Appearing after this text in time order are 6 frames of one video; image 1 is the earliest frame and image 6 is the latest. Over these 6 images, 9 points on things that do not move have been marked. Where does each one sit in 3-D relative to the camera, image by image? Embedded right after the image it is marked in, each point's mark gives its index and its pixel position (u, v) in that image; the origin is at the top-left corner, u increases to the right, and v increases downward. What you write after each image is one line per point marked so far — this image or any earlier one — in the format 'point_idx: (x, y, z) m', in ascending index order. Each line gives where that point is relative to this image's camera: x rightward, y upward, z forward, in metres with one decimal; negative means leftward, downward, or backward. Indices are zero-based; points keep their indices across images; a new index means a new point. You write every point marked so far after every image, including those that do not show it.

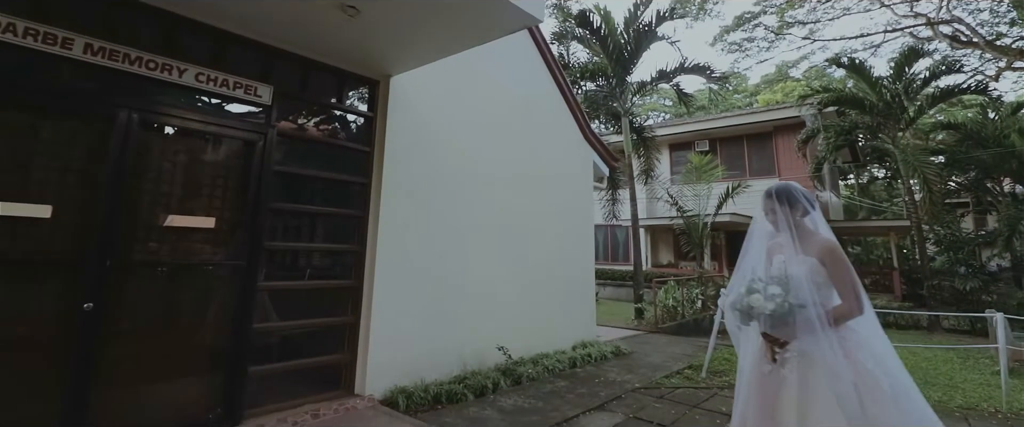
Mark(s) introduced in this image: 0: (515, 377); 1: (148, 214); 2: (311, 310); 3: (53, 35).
0: (0.0, -1.4, +3.8) m
1: (-2.1, 0.0, +2.5) m
2: (-1.4, -0.7, +3.1) m
3: (-2.4, +0.9, +2.2) m
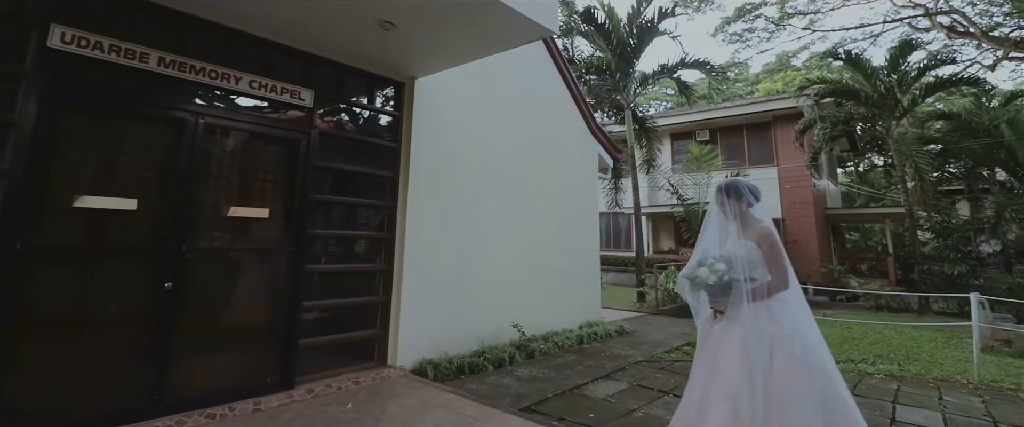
0: (+0.2, -1.3, +4.2) m
1: (-2.0, +0.1, +2.8) m
2: (-1.3, -0.6, +3.4) m
3: (-2.3, +1.0, +2.6) m
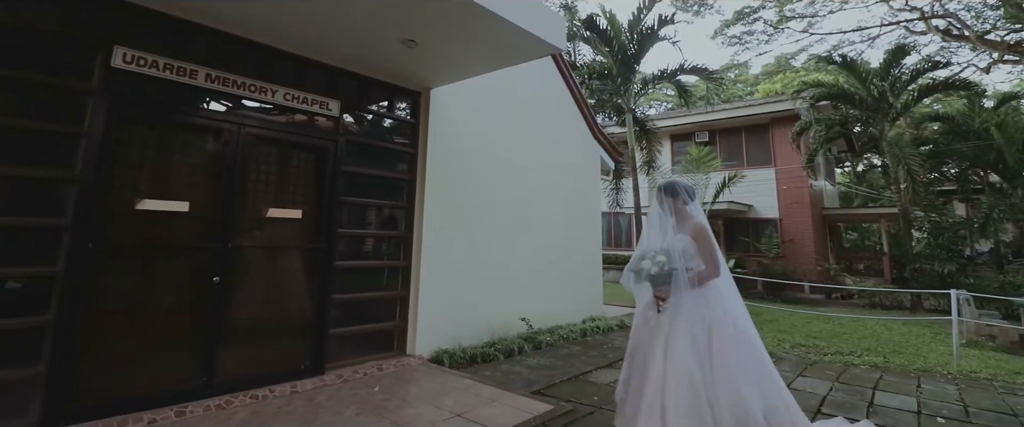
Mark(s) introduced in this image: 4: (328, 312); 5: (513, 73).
0: (+0.2, -1.4, +4.5) m
1: (-1.9, 0.0, +3.1) m
2: (-1.2, -0.6, +3.7) m
3: (-2.2, +1.0, +2.9) m
4: (-1.5, -0.8, +3.4) m
5: (0.0, +1.6, +4.9) m
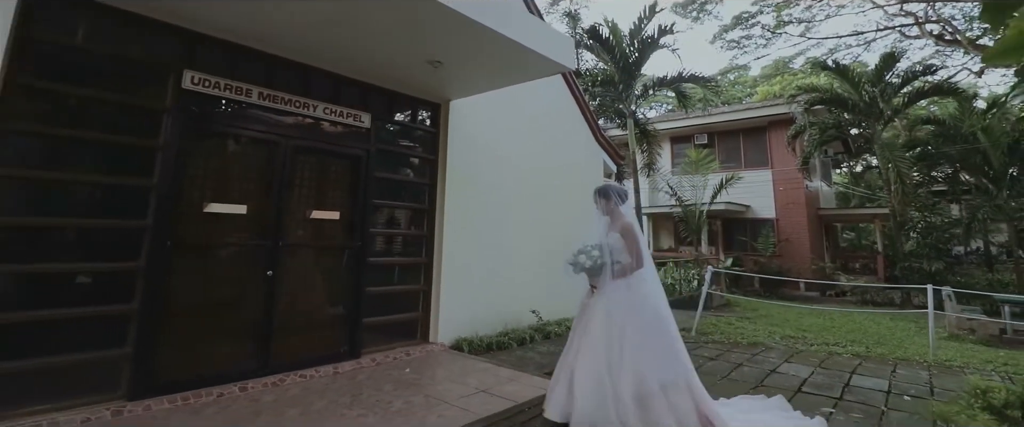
0: (+0.4, -1.4, +4.8) m
1: (-1.8, 0.0, +3.5) m
2: (-1.1, -0.6, +4.1) m
3: (-2.1, +1.0, +3.3) m
4: (-1.3, -0.8, +3.8) m
5: (+0.1, +1.6, +5.3) m
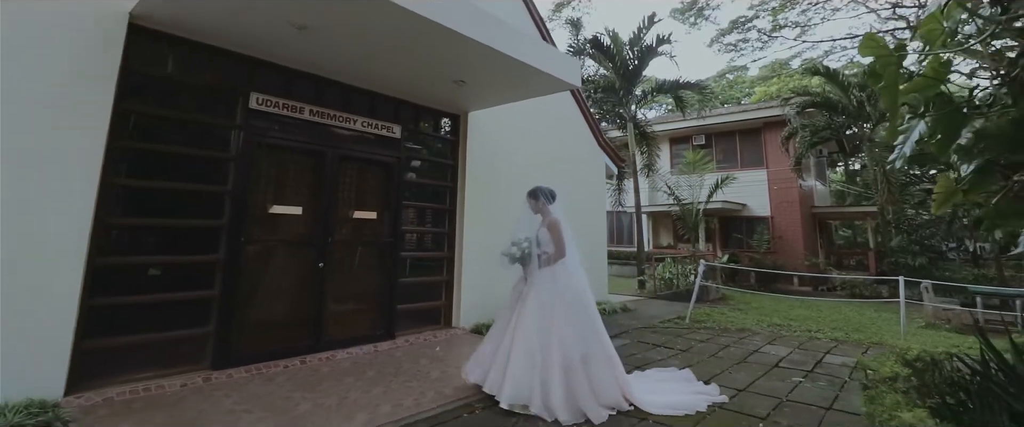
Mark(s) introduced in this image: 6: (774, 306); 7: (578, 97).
0: (+0.5, -1.4, +5.4) m
1: (-1.6, 0.0, +4.0) m
2: (-0.9, -0.6, +4.7) m
3: (-2.0, +1.0, +3.8) m
4: (-1.2, -0.8, +4.3) m
5: (+0.3, +1.6, +5.8) m
6: (+5.2, -1.9, +8.5) m
7: (+1.0, +1.8, +6.6) m
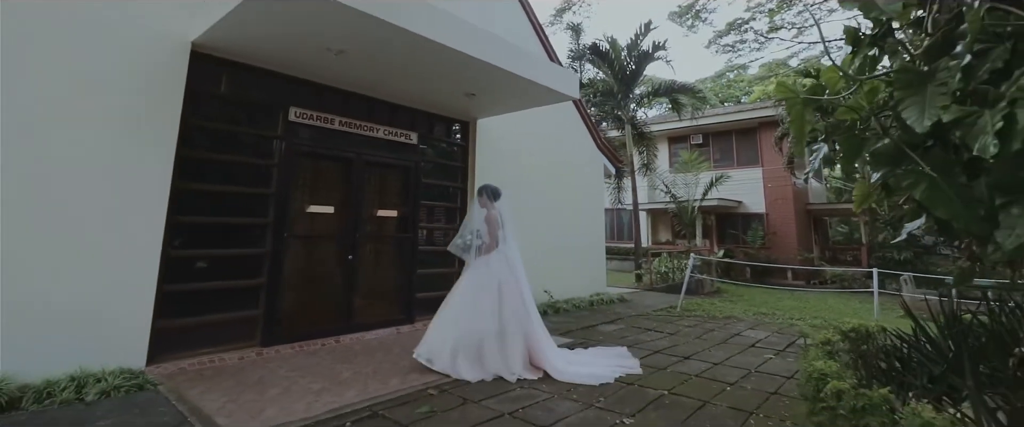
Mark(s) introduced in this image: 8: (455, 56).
0: (+0.6, -1.3, +5.9) m
1: (-1.5, 0.0, +4.6) m
2: (-0.9, -0.6, +5.2) m
3: (-1.9, +1.0, +4.3) m
4: (-1.1, -0.8, +4.9) m
5: (+0.3, +1.6, +6.3) m
6: (+5.3, -1.8, +9.0) m
7: (+1.1, +1.9, +7.1) m
8: (-0.5, +1.4, +3.9) m
